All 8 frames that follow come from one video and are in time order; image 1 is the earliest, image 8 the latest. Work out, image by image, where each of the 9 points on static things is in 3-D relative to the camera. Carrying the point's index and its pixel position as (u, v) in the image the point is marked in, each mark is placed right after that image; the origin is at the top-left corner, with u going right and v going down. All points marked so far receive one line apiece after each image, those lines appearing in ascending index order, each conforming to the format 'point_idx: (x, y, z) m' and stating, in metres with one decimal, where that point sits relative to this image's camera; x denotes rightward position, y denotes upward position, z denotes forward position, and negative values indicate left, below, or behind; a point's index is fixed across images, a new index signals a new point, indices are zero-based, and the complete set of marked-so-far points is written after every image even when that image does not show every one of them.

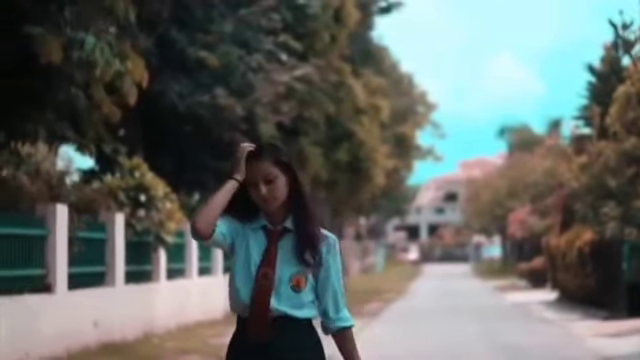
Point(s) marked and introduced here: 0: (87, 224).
0: (-2.9, -0.5, +16.8) m
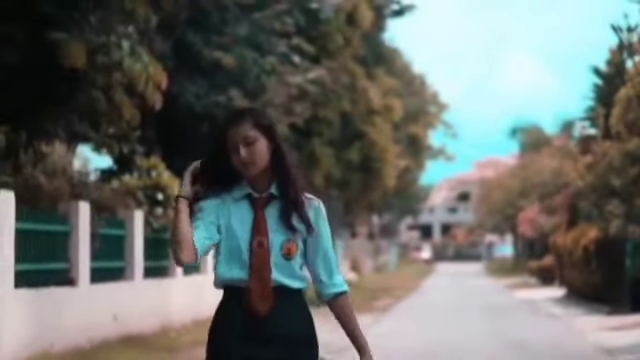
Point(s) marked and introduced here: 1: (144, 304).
0: (-2.7, -0.5, +17.5) m
1: (-2.4, -1.7, +18.7) m
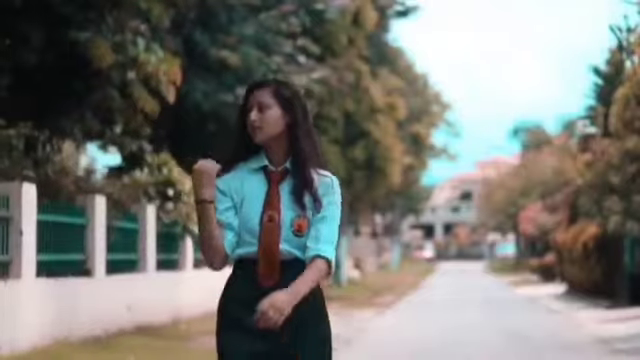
0: (-2.6, -0.4, +18.1) m
1: (-2.3, -1.6, +19.3) m
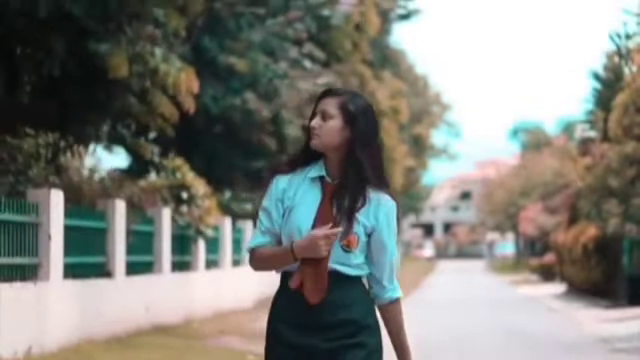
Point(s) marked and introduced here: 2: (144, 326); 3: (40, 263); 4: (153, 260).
0: (-2.5, -0.5, +18.8) m
1: (-2.2, -1.7, +20.0) m
2: (-2.4, -1.9, +18.1) m
3: (-2.9, -0.8, +13.9) m
4: (-2.4, -1.1, +19.6) m
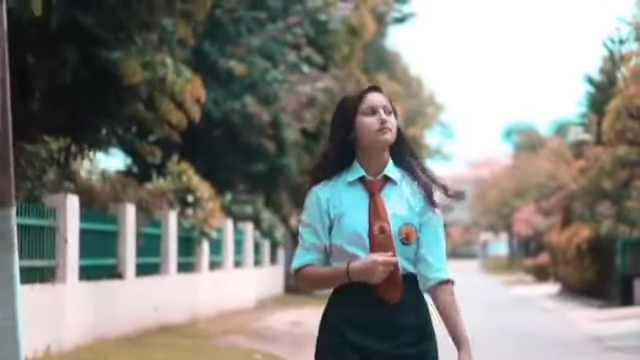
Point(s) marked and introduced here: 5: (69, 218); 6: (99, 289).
0: (-2.5, -0.6, +19.4) m
1: (-2.1, -1.8, +20.6) m
2: (-2.3, -2.0, +18.7) m
3: (-2.8, -0.9, +14.5) m
4: (-2.3, -1.2, +20.1) m
5: (-2.7, -0.4, +14.7) m
6: (-2.6, -1.3, +16.0) m
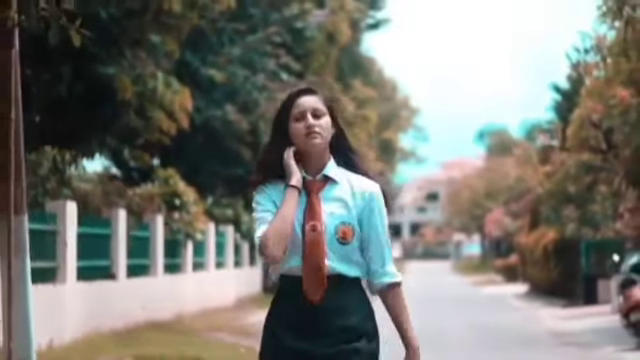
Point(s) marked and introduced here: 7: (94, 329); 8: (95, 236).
0: (-2.8, -0.7, +20.5) m
1: (-2.5, -1.8, +21.7) m
2: (-2.6, -2.1, +19.9) m
3: (-3.0, -1.0, +15.7) m
4: (-2.7, -1.3, +21.3) m
5: (-2.9, -0.5, +15.9) m
6: (-2.8, -1.4, +17.1) m
7: (-2.8, -1.9, +17.1) m
8: (-2.9, -0.7, +17.7) m
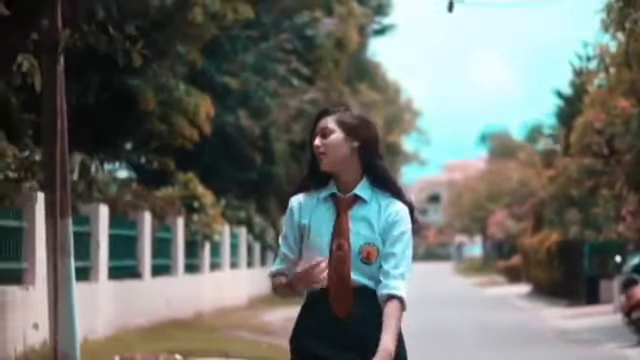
0: (-2.5, -0.7, +21.5) m
1: (-2.3, -1.9, +22.6) m
2: (-2.4, -2.1, +20.8) m
3: (-2.8, -1.0, +16.6) m
4: (-2.4, -1.3, +22.2) m
5: (-2.7, -0.5, +16.8) m
6: (-2.6, -1.4, +18.0) m
7: (-2.6, -1.9, +18.0) m
8: (-2.7, -0.8, +18.6) m
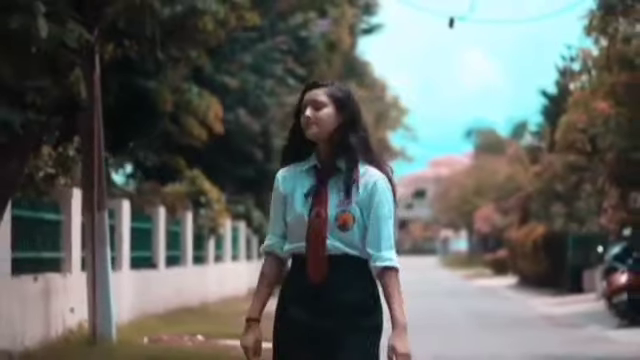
0: (-2.5, -0.7, +22.8) m
1: (-2.2, -1.8, +24.0) m
2: (-2.3, -2.1, +22.2) m
3: (-2.7, -1.0, +18.0) m
4: (-2.4, -1.3, +23.6) m
5: (-2.6, -0.5, +18.2) m
6: (-2.5, -1.4, +19.4) m
7: (-2.5, -1.9, +19.4) m
8: (-2.7, -0.7, +20.0) m
